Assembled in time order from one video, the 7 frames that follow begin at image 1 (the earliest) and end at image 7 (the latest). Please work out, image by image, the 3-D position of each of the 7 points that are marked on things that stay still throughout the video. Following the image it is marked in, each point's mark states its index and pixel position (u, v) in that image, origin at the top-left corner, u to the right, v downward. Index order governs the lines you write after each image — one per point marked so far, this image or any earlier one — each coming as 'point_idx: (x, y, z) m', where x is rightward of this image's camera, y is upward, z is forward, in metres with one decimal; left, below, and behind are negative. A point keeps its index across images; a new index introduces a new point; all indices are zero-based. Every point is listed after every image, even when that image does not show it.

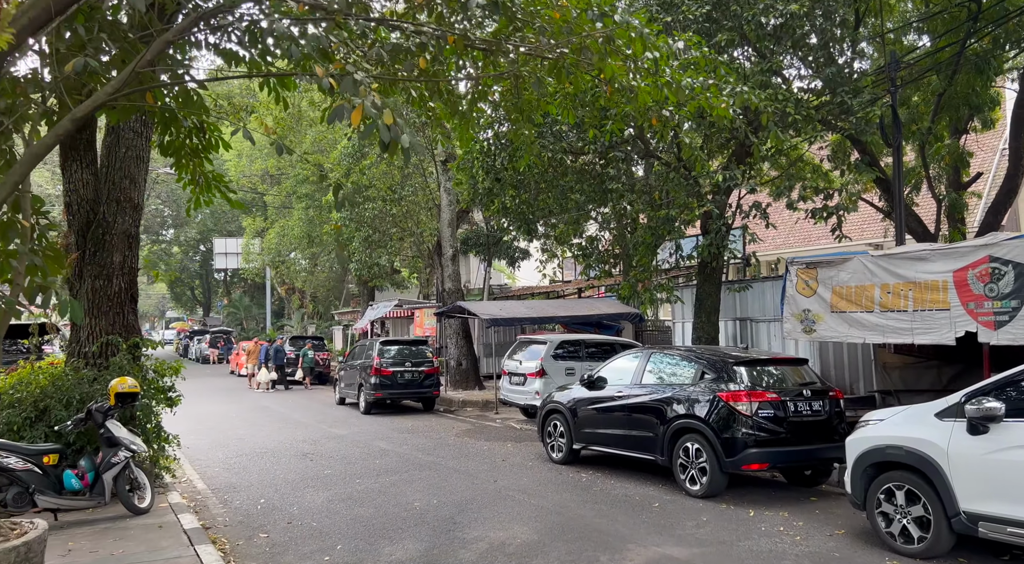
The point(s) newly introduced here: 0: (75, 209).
0: (-4.9, +0.8, +8.3) m
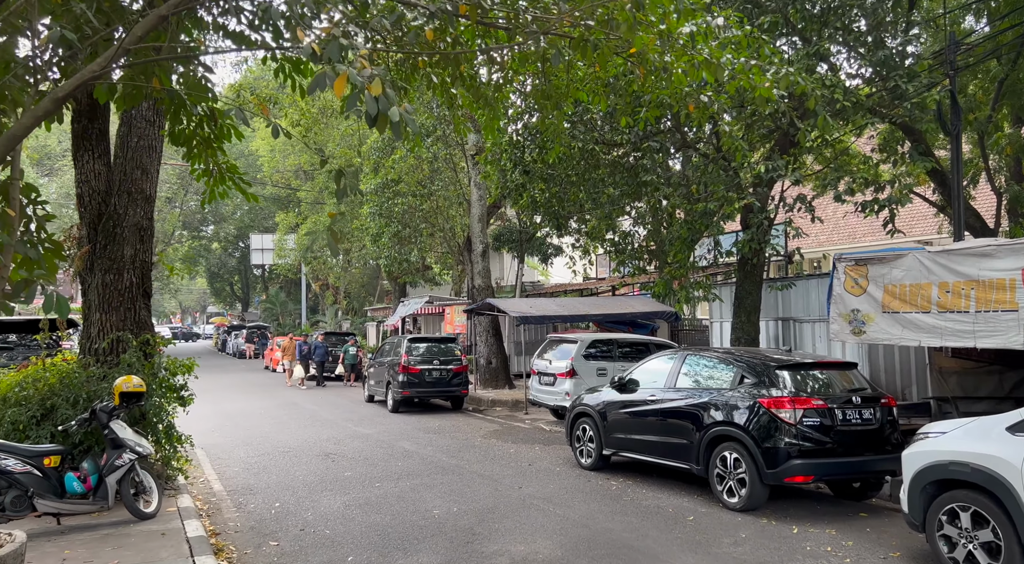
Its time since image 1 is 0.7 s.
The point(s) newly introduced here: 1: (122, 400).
0: (-4.6, +0.9, +8.0) m
1: (-3.6, -1.1, +6.8) m
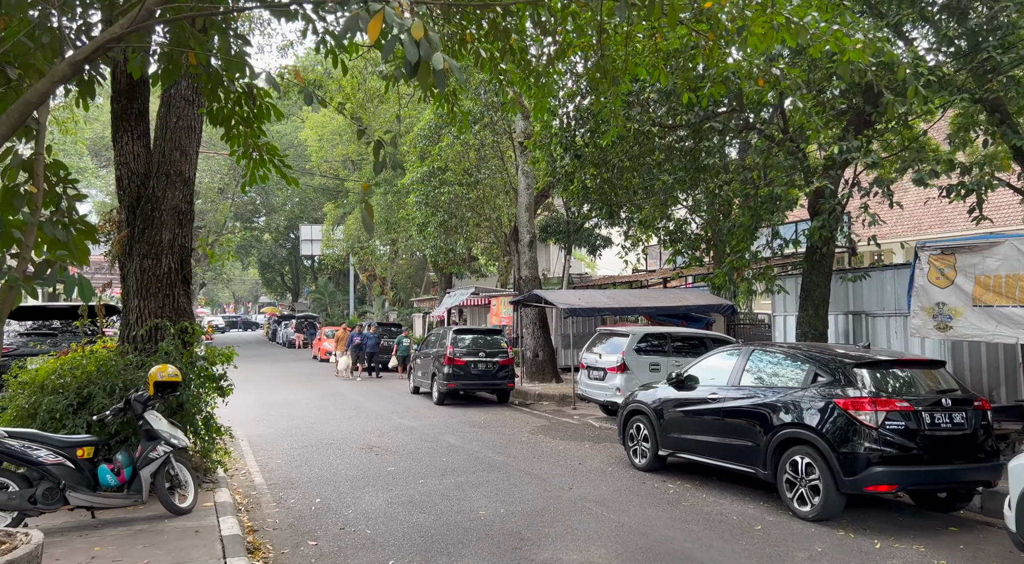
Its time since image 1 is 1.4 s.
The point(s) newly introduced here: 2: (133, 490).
0: (-4.1, +1.0, +7.8) m
1: (-3.1, -0.9, +6.5) m
2: (-3.2, -1.8, +6.3) m
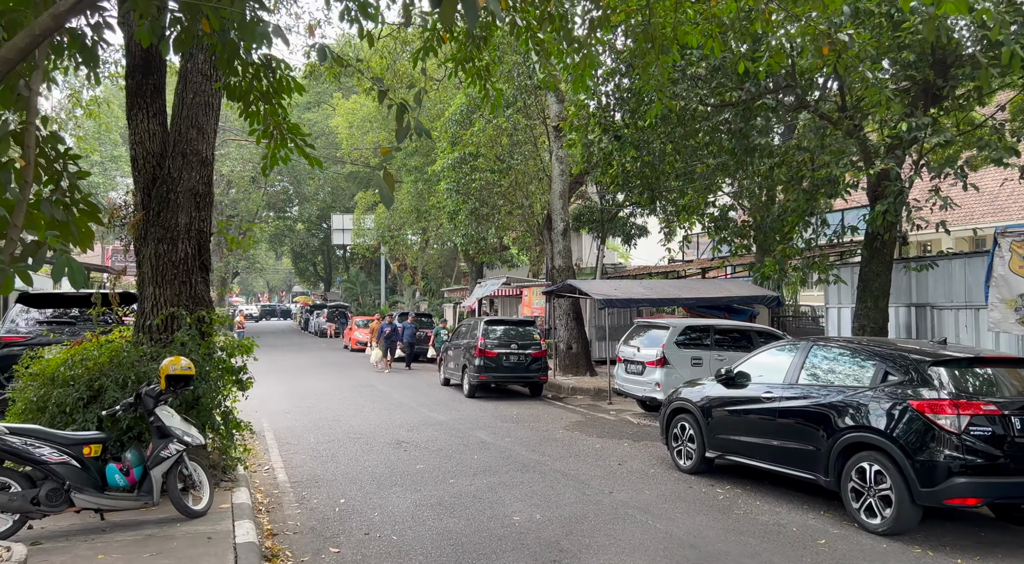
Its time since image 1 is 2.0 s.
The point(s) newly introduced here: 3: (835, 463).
0: (-3.7, +1.2, +7.4) m
1: (-2.8, -0.8, +6.1) m
2: (-2.9, -1.7, +5.9) m
3: (+2.9, -1.6, +6.7) m
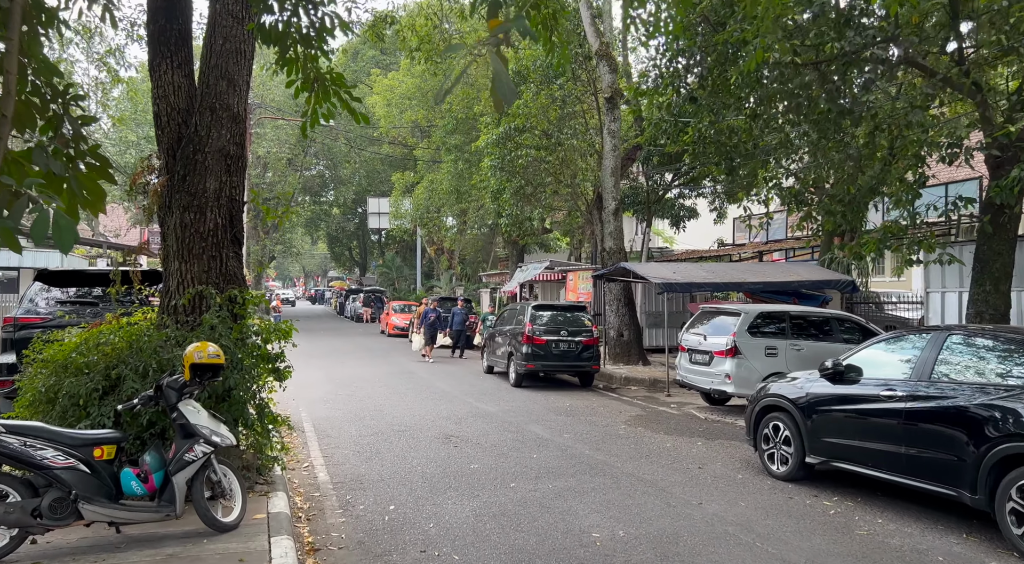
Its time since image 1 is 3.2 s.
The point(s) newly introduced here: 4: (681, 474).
0: (-3.0, +1.4, +6.4) m
1: (-2.2, -0.6, +5.2) m
2: (-2.3, -1.5, +5.0) m
3: (+3.5, -1.5, +5.6) m
4: (+1.8, -2.0, +7.8) m
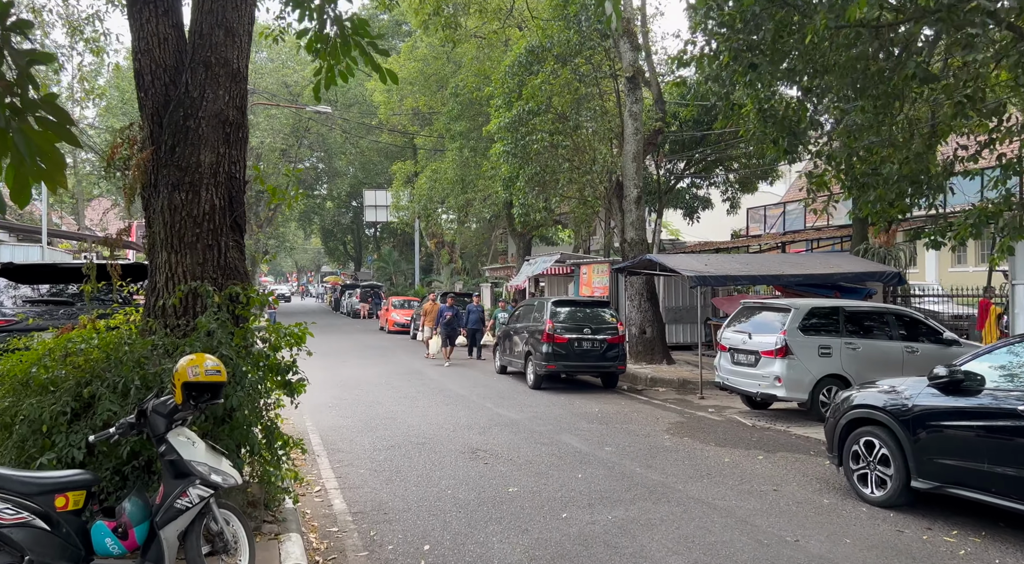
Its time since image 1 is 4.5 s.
0: (-2.6, +1.4, +5.3) m
1: (-1.8, -0.6, +4.0) m
2: (-1.9, -1.4, +3.8) m
3: (+4.0, -1.4, +4.5) m
4: (+2.2, -2.0, +6.7) m
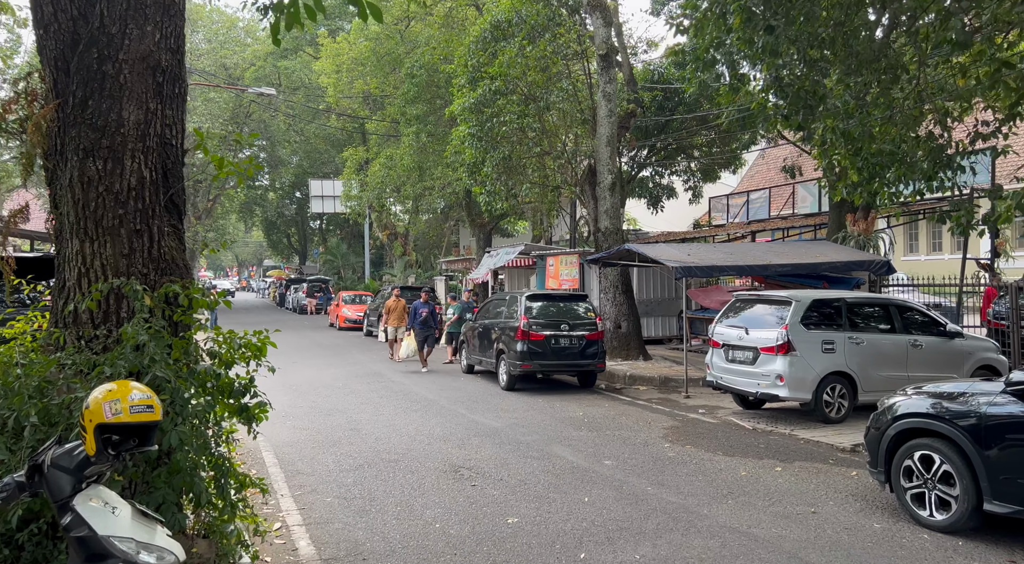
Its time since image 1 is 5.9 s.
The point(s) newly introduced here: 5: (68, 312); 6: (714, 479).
0: (-2.5, +1.4, +4.0) m
1: (-1.6, -0.6, +2.8) m
2: (-1.6, -1.4, +2.6) m
3: (+4.2, -1.4, +3.7) m
4: (+2.2, -1.9, +5.8) m
5: (-2.4, -0.2, +3.9) m
6: (+1.9, -1.9, +7.2) m
